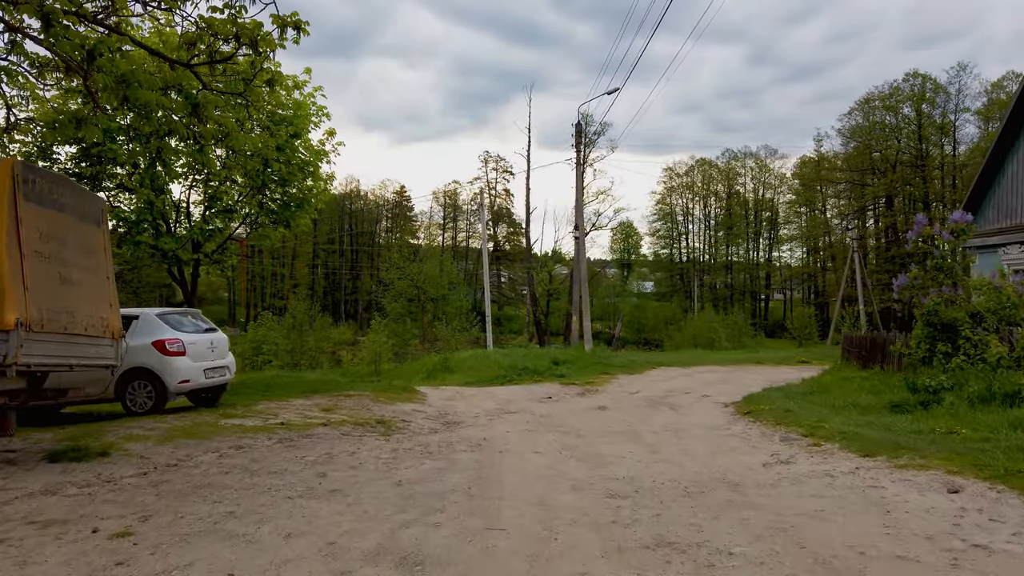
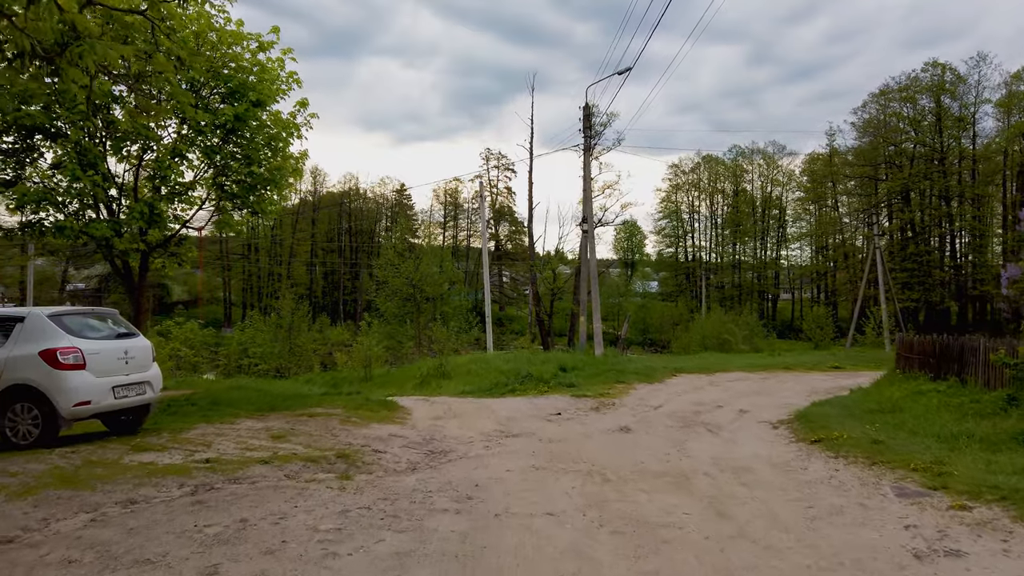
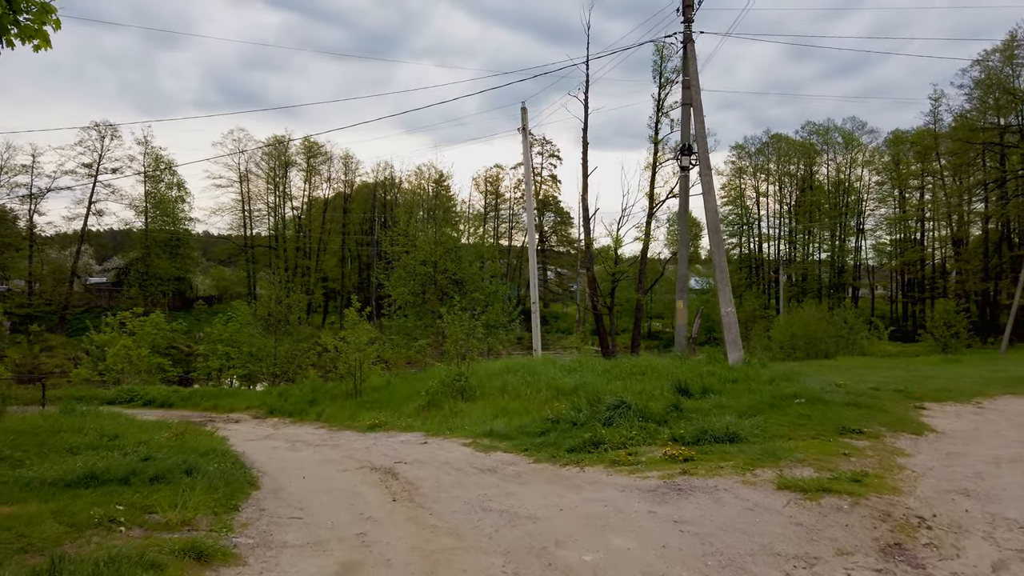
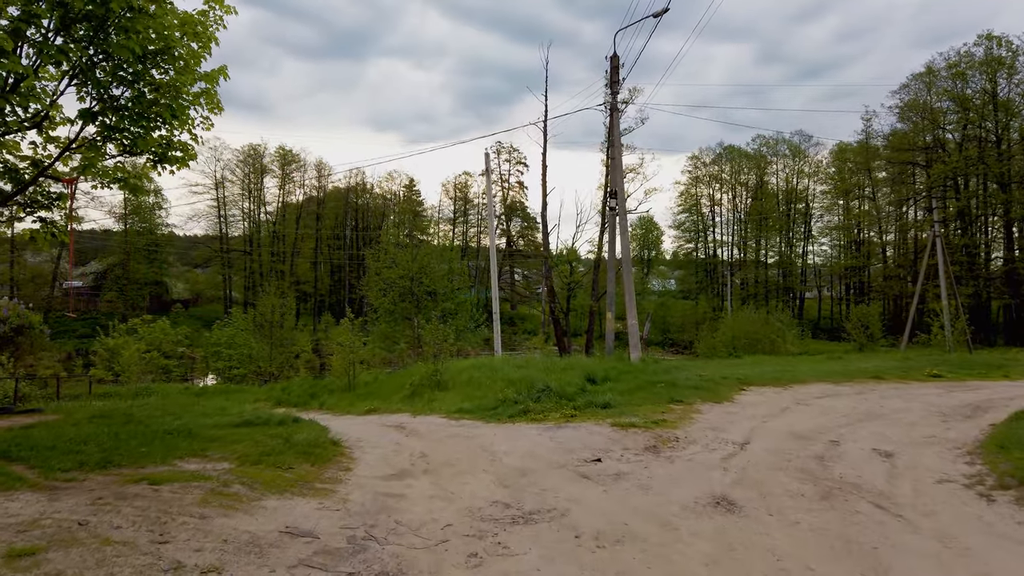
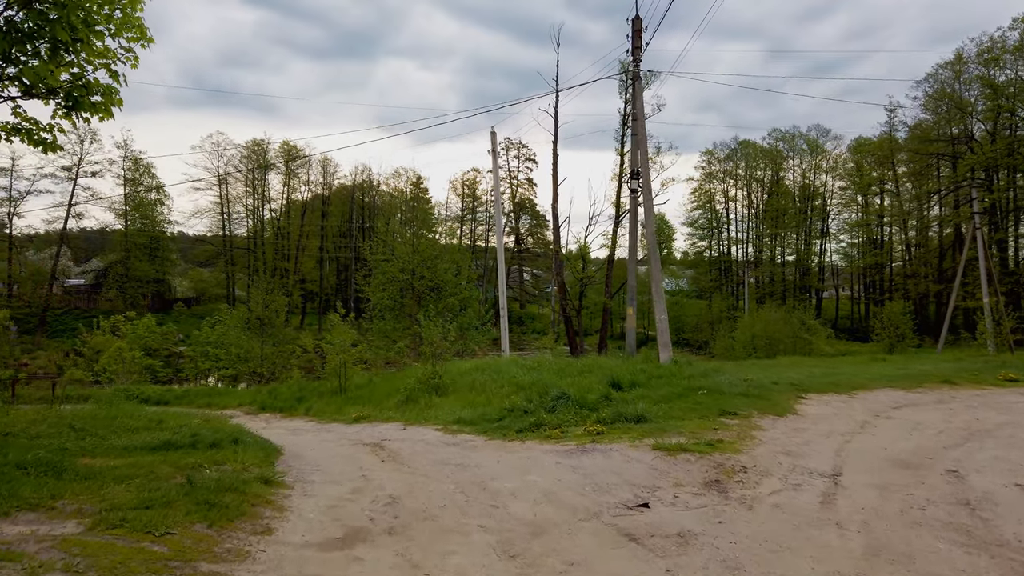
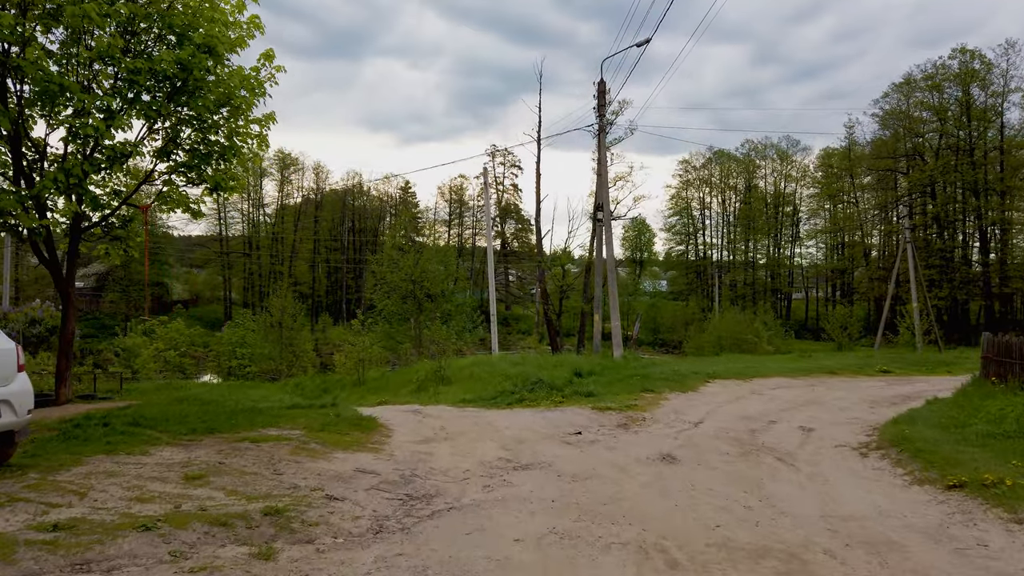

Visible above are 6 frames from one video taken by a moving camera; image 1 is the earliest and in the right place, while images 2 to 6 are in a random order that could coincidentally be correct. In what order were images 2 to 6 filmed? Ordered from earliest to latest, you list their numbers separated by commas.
2, 6, 4, 5, 3
